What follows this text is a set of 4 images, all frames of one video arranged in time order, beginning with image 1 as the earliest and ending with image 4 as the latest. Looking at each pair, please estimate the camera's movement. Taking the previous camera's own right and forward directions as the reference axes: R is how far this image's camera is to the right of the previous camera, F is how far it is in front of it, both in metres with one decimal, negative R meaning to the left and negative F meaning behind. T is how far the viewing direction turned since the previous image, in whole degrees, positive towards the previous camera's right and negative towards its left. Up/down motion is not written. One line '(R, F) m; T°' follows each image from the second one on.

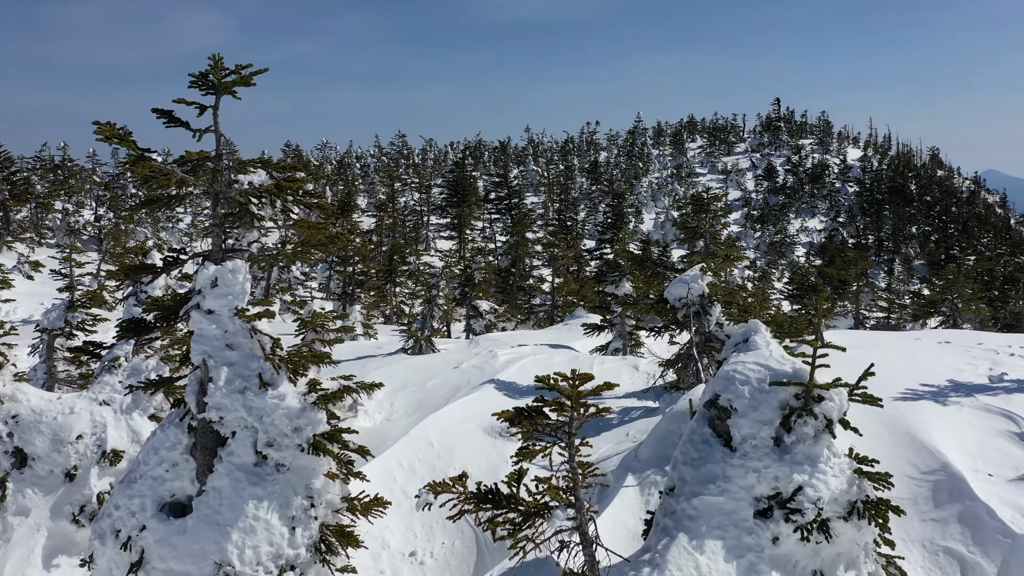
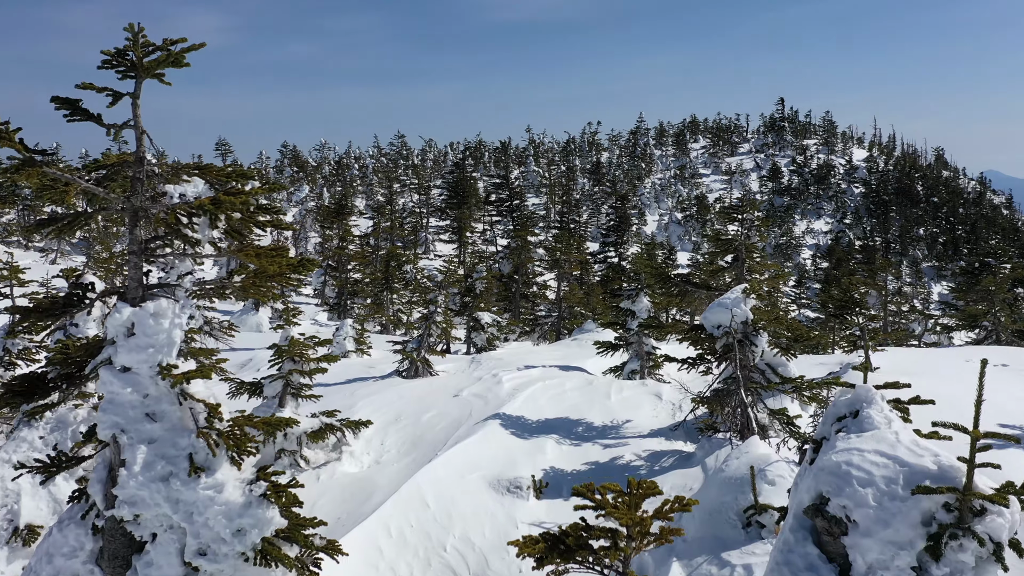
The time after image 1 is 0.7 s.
(-0.1, +1.9) m; 0°
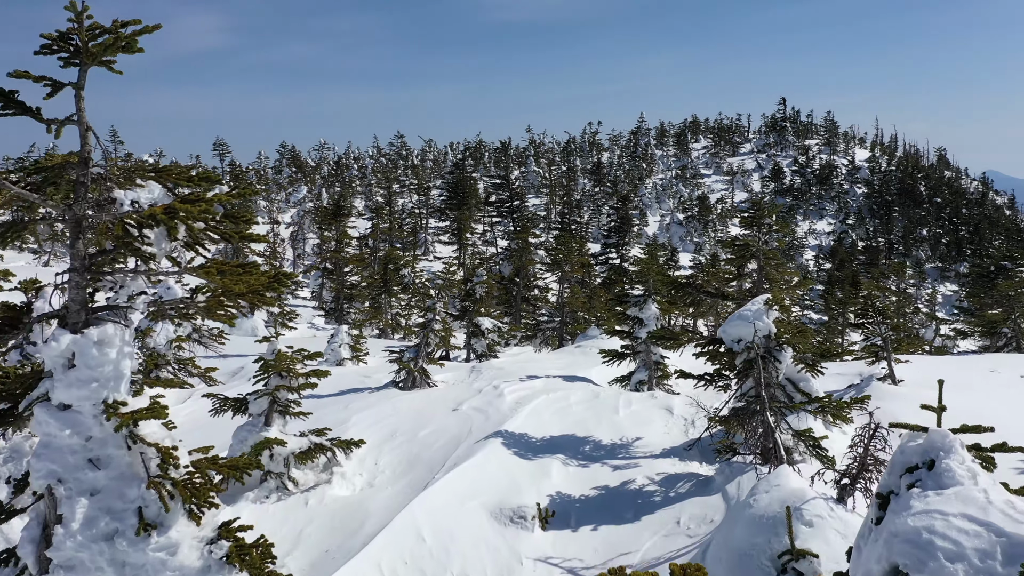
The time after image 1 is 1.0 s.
(0.0, +0.8) m; 0°
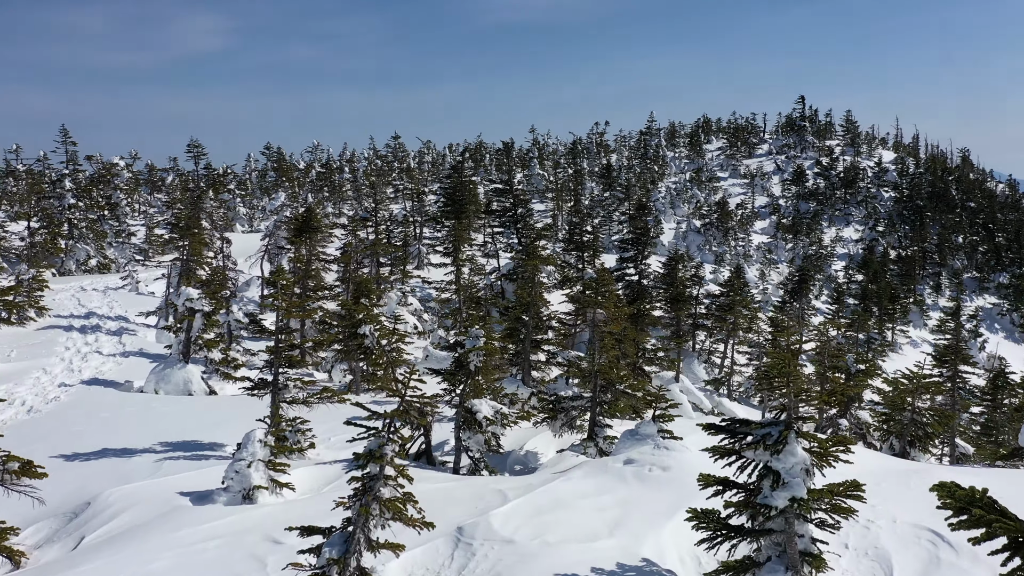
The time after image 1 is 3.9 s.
(-0.2, +8.2) m; 0°
